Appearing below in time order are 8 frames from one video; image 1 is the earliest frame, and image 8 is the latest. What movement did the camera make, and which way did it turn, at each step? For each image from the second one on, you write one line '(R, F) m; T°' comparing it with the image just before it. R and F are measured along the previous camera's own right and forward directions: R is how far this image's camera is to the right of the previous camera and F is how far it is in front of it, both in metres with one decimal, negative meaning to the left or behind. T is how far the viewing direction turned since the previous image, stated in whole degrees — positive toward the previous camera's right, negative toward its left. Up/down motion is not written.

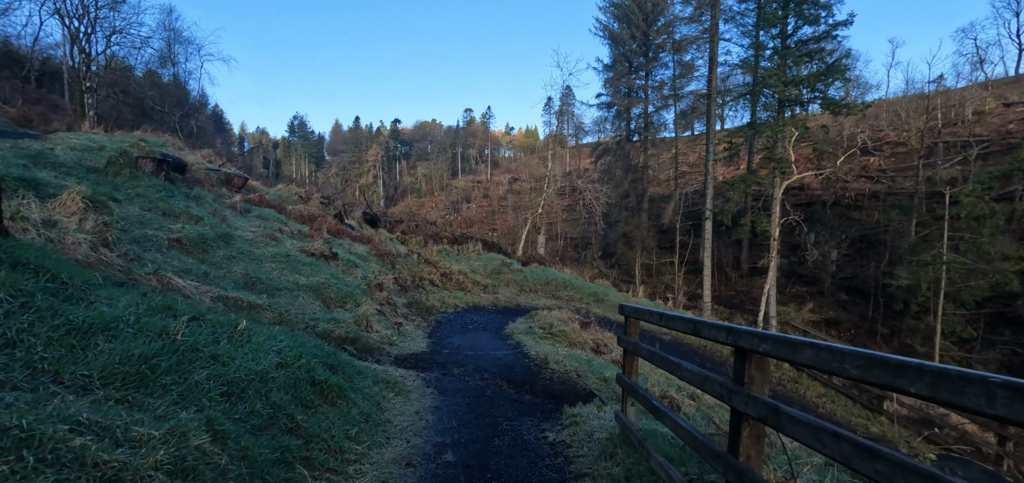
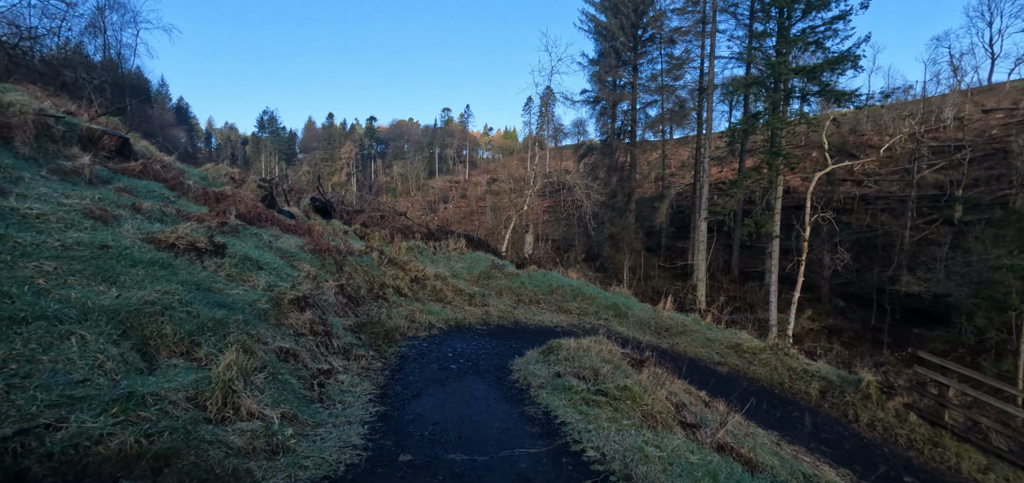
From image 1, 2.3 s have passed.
(-0.2, +2.4) m; +2°
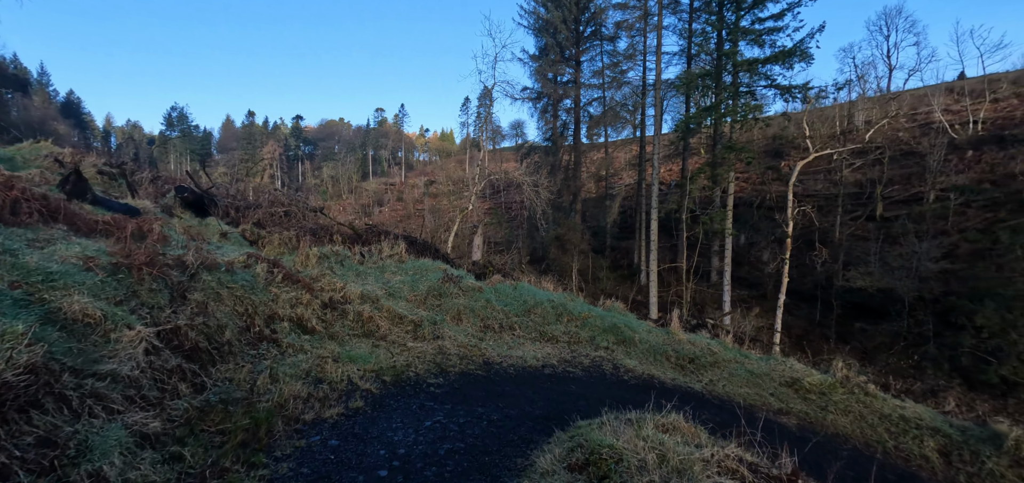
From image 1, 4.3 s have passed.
(-0.2, +2.2) m; +7°
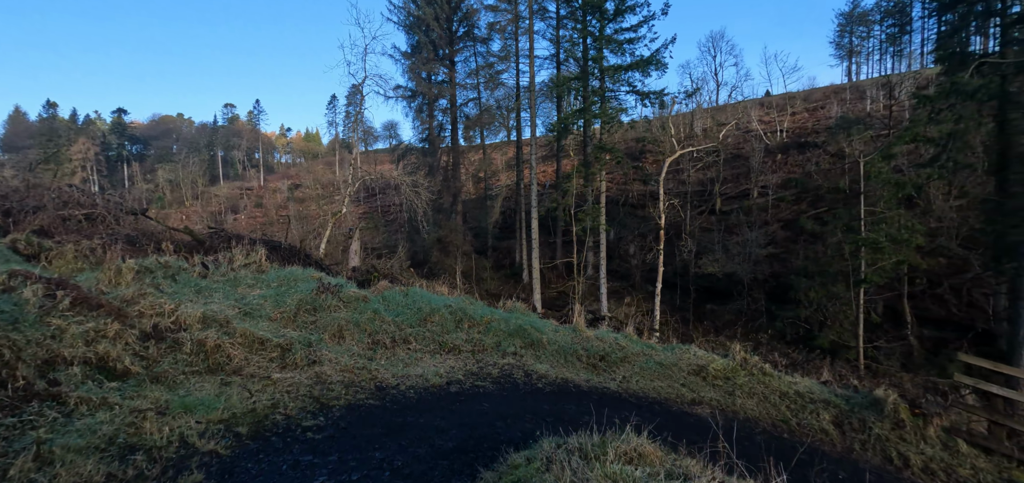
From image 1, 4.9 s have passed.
(-0.1, +0.7) m; +13°
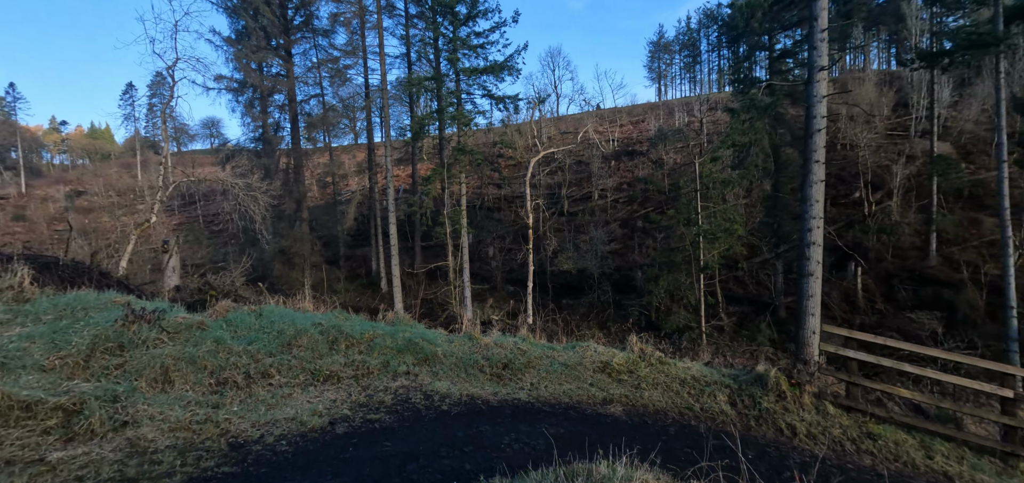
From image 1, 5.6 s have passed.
(-0.3, +0.8) m; +16°
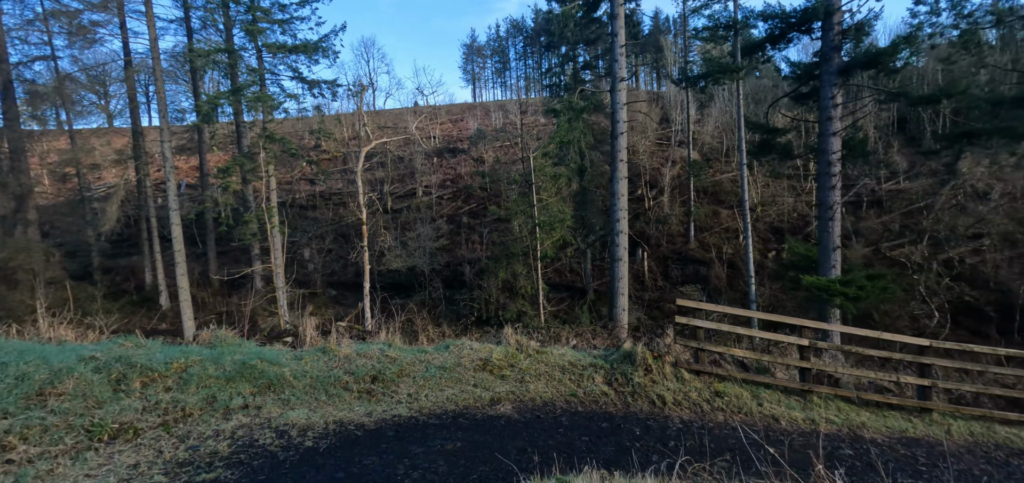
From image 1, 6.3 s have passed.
(-1.0, +0.5) m; +24°
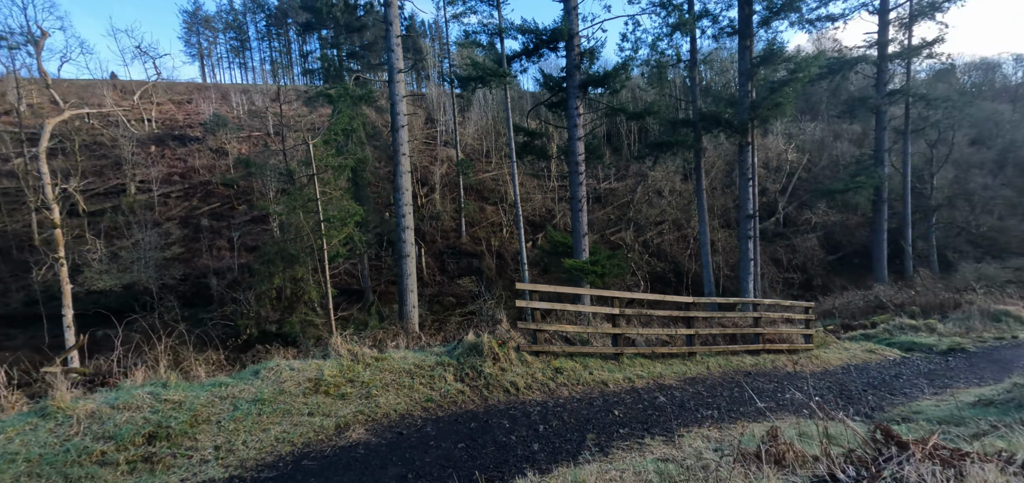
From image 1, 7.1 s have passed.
(-1.7, +1.0) m; +34°
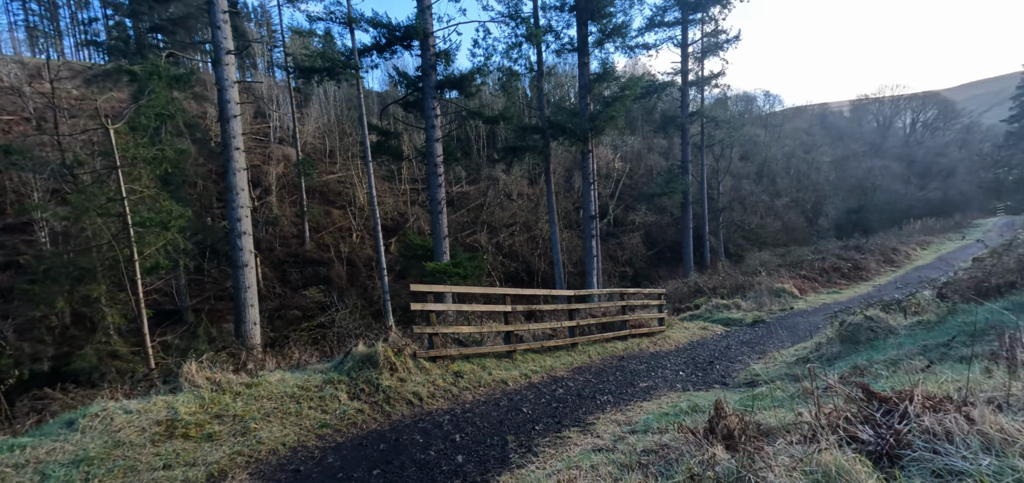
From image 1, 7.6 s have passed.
(-0.9, +0.6) m; +20°
